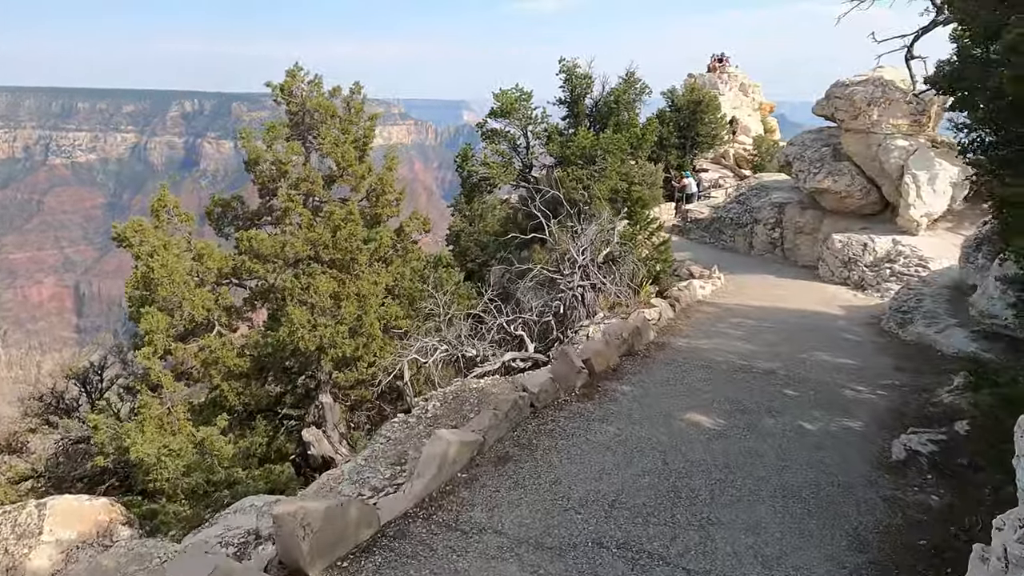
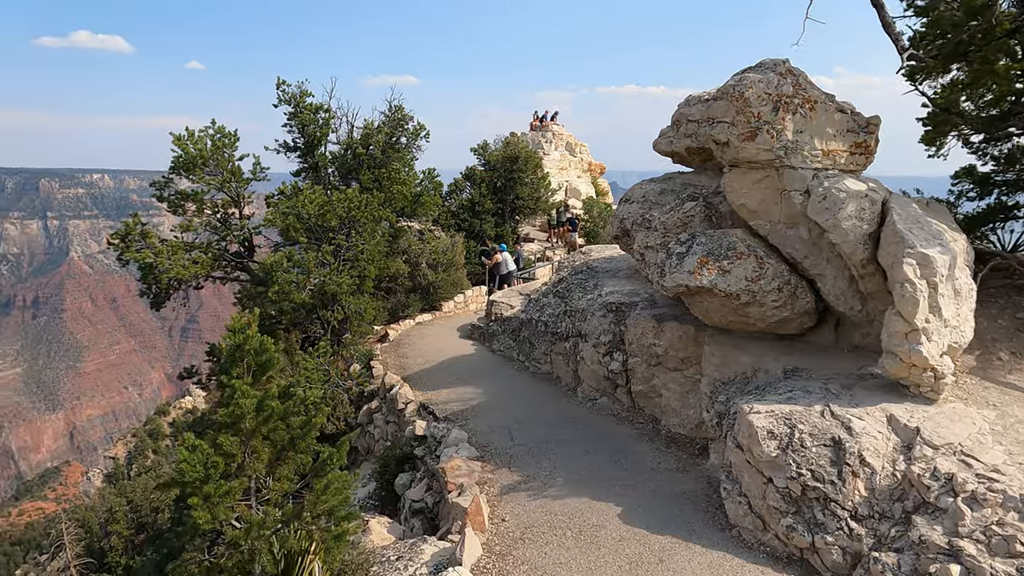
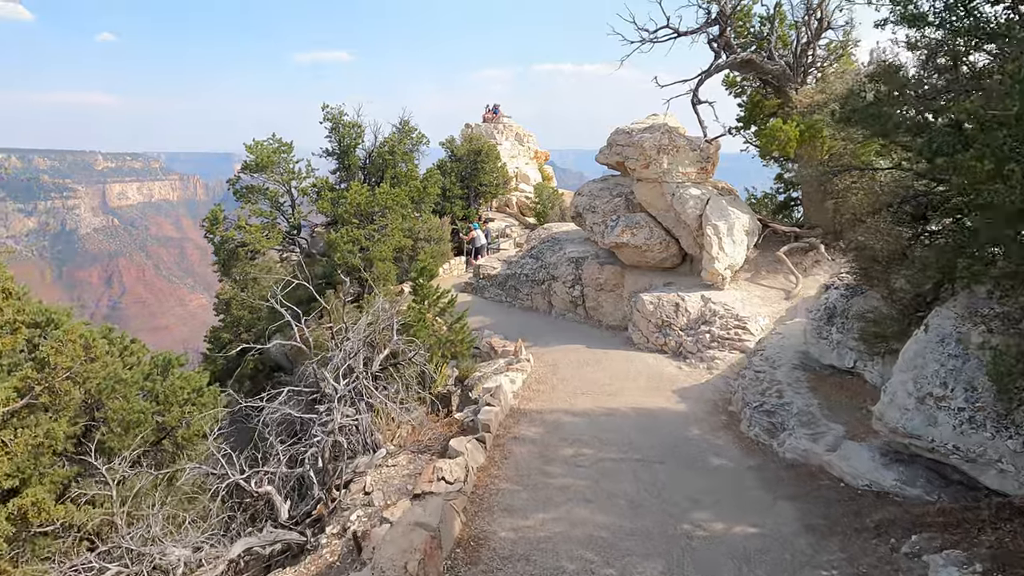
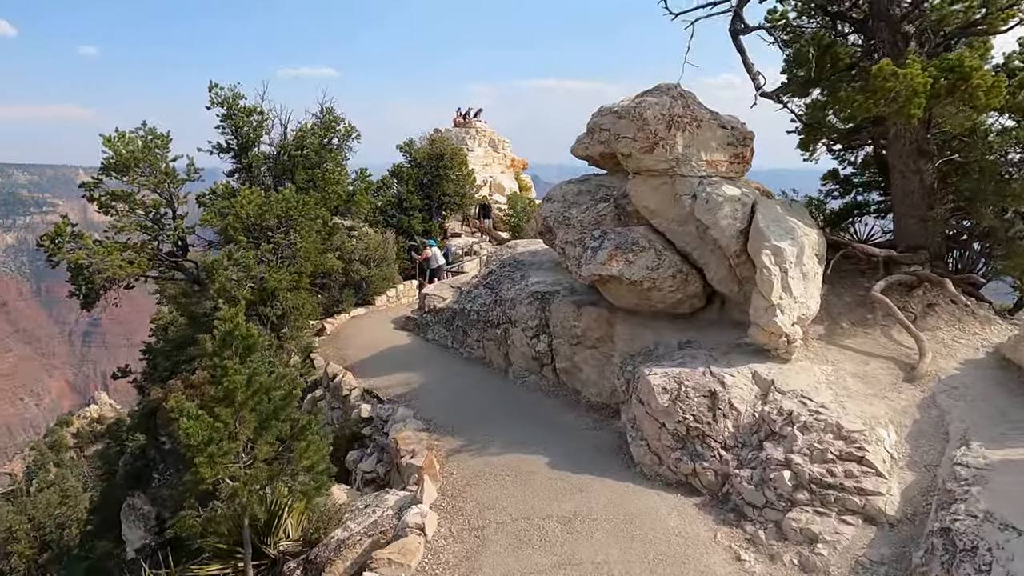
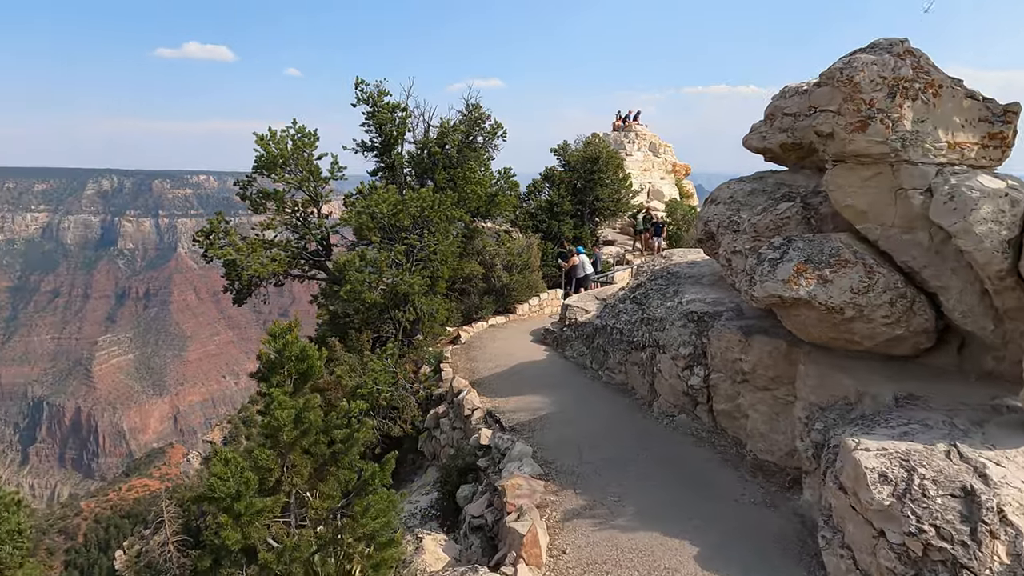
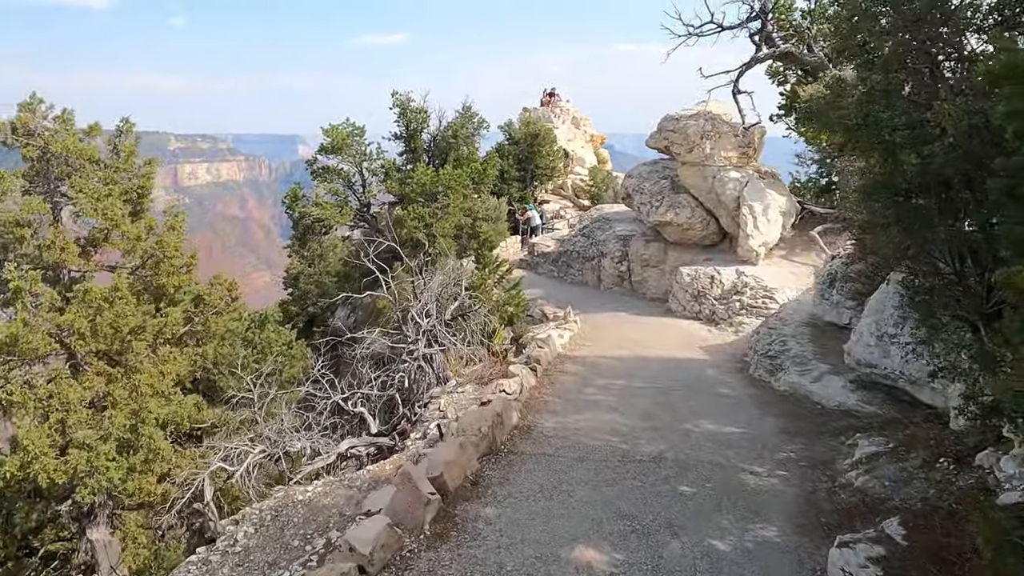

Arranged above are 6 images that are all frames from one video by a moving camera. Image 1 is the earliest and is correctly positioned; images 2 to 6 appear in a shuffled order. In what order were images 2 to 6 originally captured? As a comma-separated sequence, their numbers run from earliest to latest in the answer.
6, 3, 4, 2, 5
